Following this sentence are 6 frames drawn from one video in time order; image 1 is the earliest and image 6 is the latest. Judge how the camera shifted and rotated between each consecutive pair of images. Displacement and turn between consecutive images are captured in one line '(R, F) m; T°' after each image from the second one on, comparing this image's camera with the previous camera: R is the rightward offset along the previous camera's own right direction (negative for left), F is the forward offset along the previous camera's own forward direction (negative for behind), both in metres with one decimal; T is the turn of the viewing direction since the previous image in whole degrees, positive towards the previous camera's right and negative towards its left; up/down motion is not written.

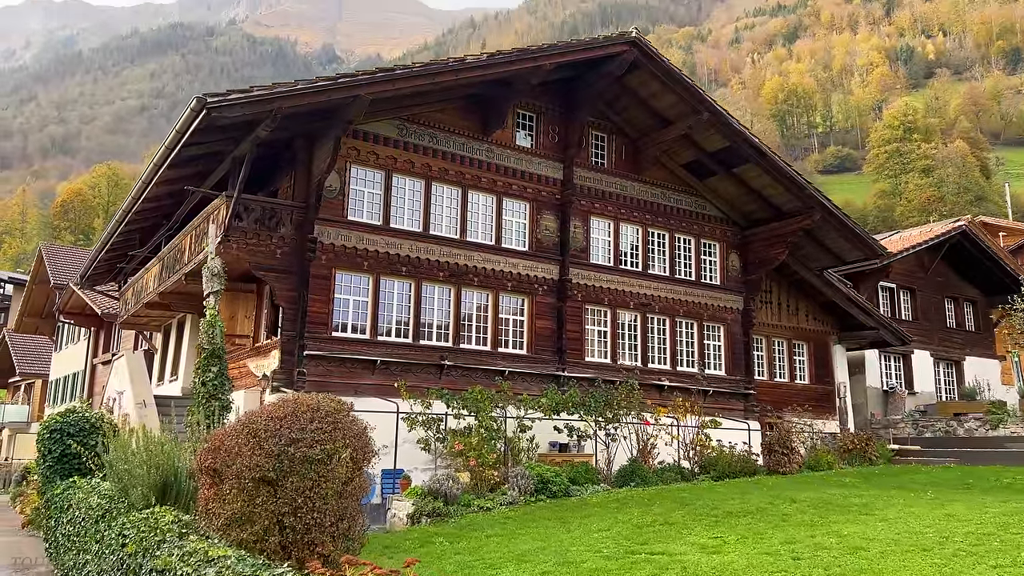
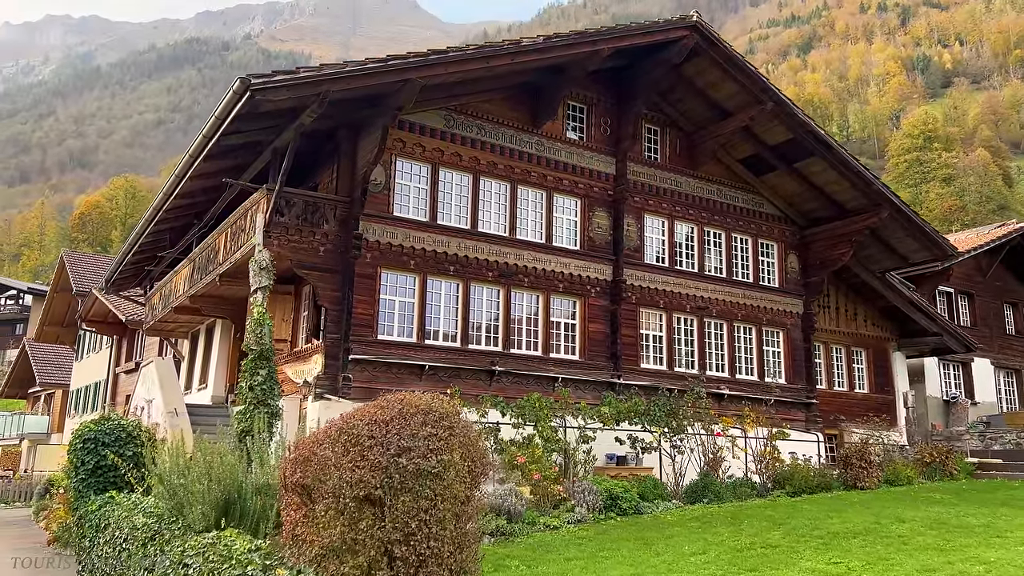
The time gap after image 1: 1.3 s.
(-1.0, +1.3) m; -1°
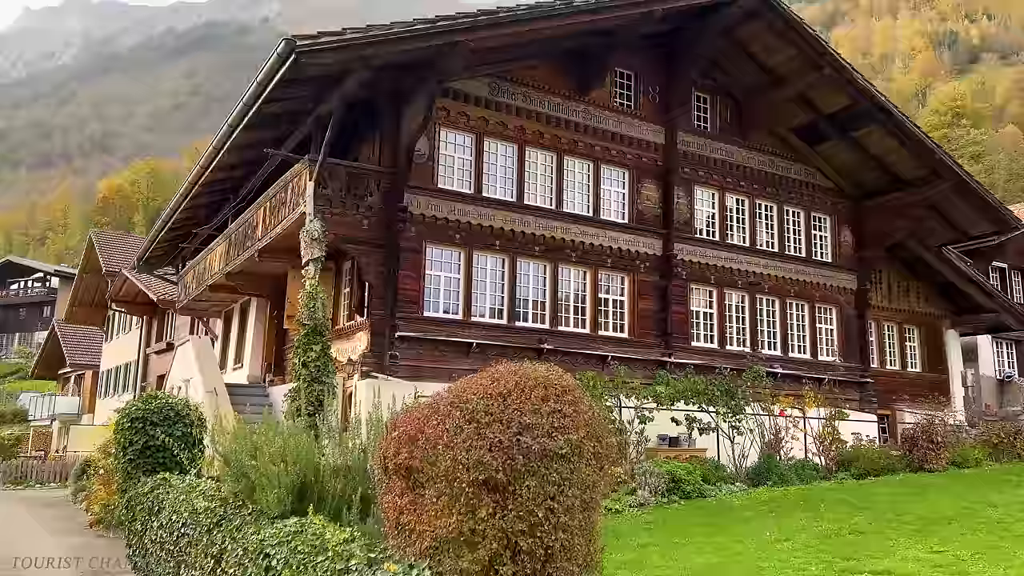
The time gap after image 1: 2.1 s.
(-0.7, +0.7) m; -1°
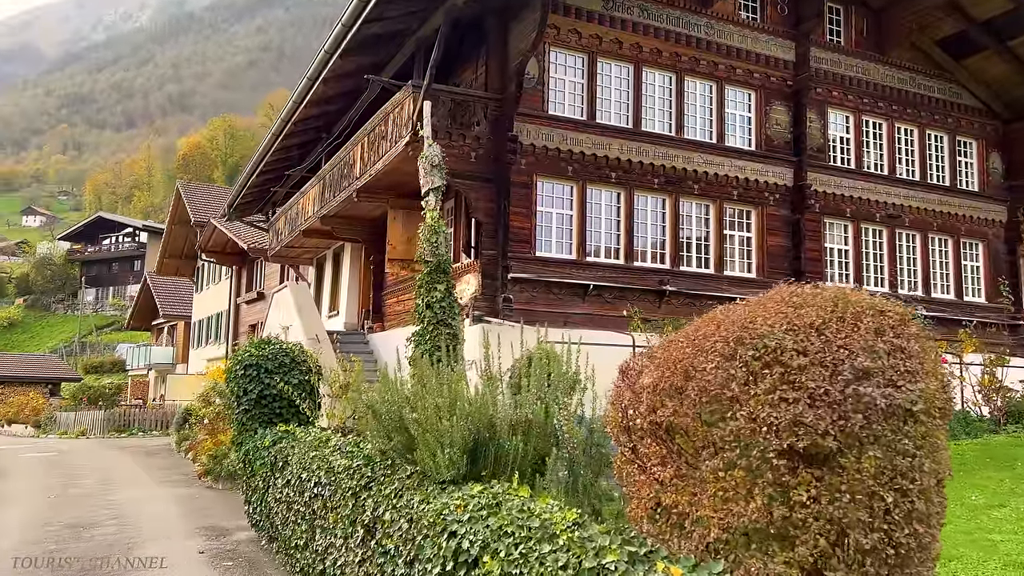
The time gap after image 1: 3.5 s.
(-1.0, +1.4) m; -5°
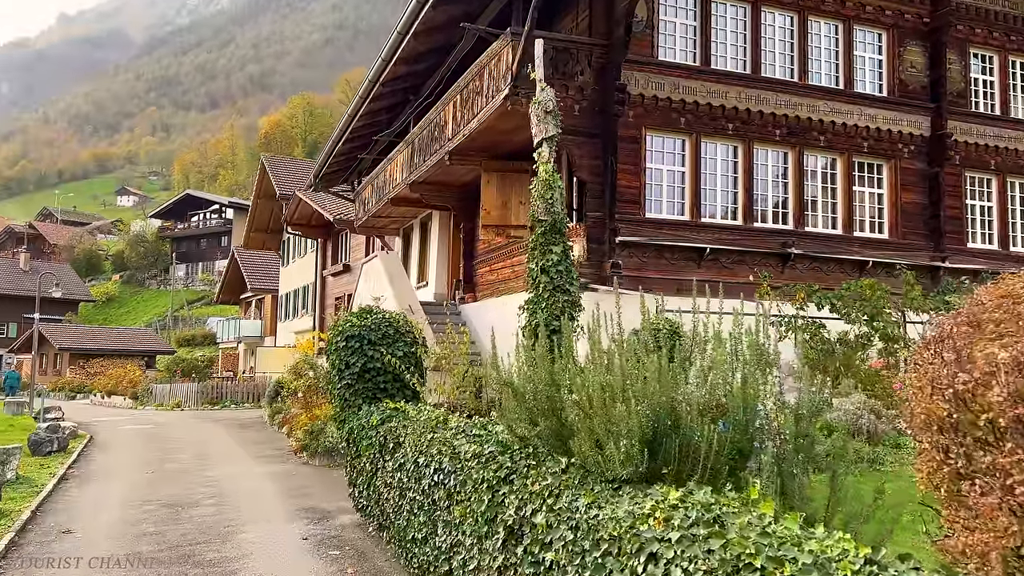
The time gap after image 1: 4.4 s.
(-0.6, +1.1) m; -5°
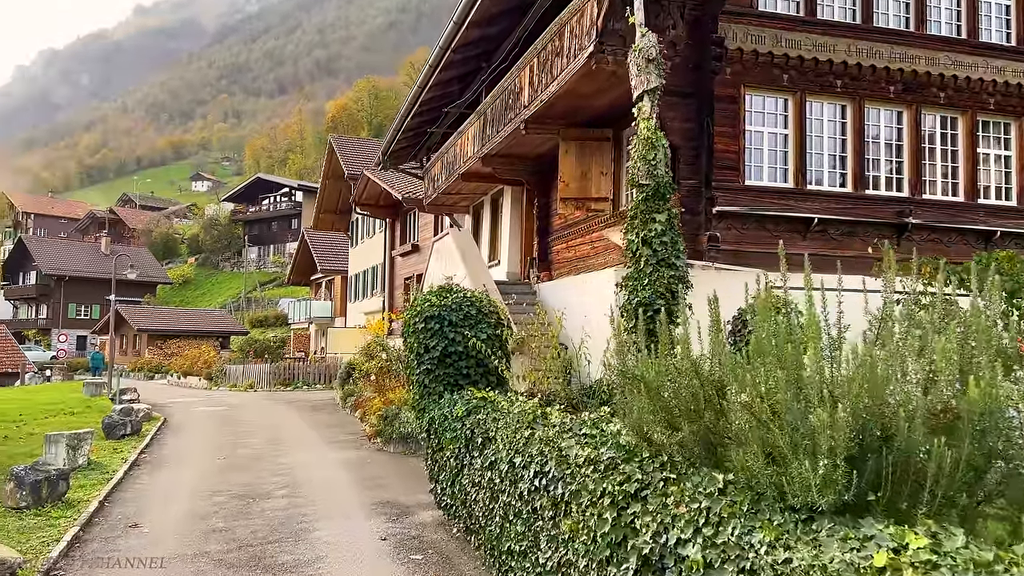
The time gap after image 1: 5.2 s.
(-0.3, +1.0) m; -5°
